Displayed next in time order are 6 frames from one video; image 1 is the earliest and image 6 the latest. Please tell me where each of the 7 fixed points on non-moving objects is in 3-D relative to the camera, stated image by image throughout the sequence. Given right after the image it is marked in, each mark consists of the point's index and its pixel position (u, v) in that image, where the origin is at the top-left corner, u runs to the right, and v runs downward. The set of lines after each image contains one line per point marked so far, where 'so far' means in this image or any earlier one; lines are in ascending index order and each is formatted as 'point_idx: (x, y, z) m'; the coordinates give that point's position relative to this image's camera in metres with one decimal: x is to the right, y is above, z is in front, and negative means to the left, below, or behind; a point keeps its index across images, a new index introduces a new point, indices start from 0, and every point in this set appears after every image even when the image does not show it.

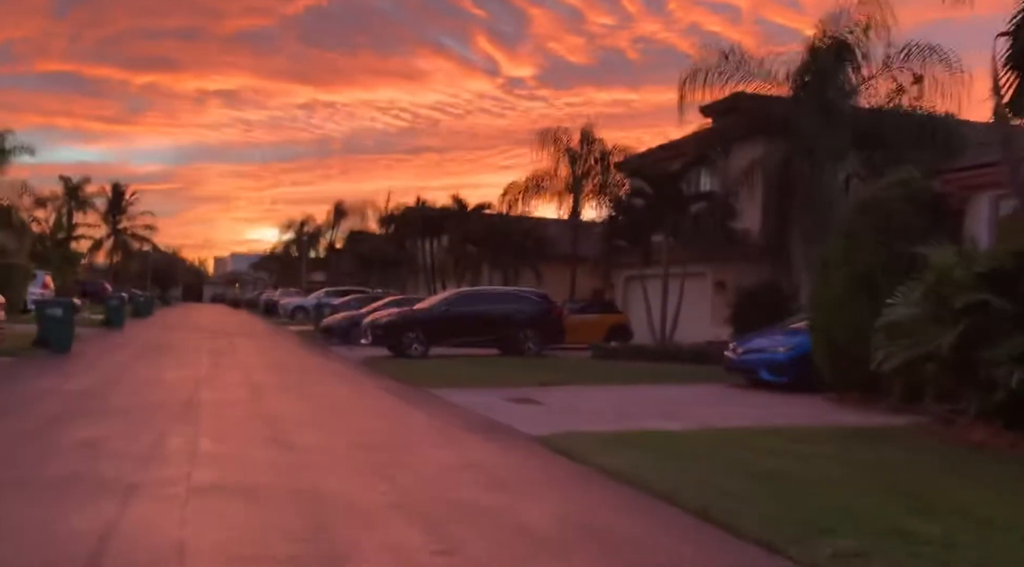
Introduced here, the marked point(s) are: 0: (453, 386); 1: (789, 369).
0: (-1.1, -1.9, +16.2) m
1: (+4.6, -1.4, +14.7) m
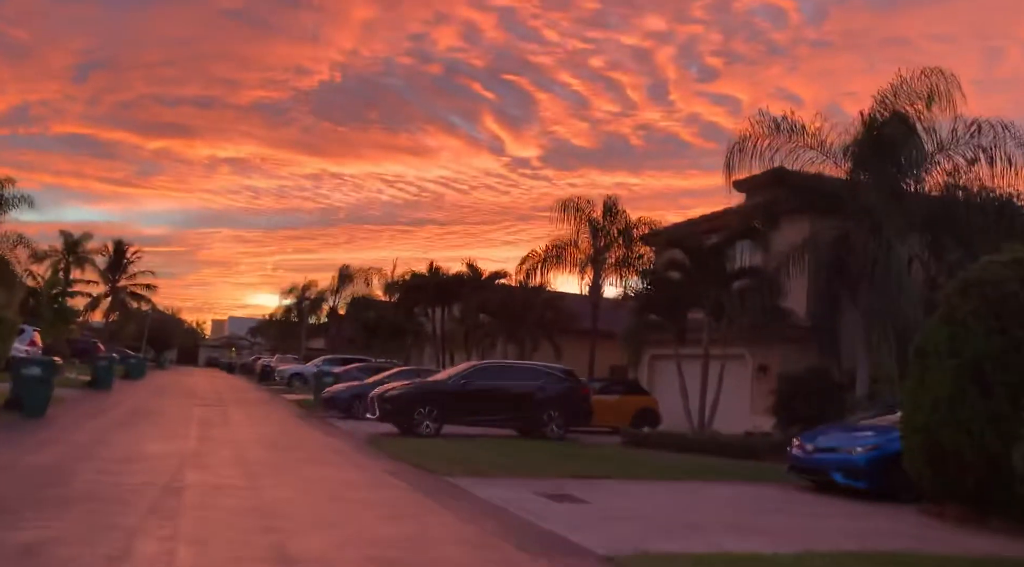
0: (-0.6, -3.1, +14.1) m
1: (+5.1, -2.7, +12.6) m
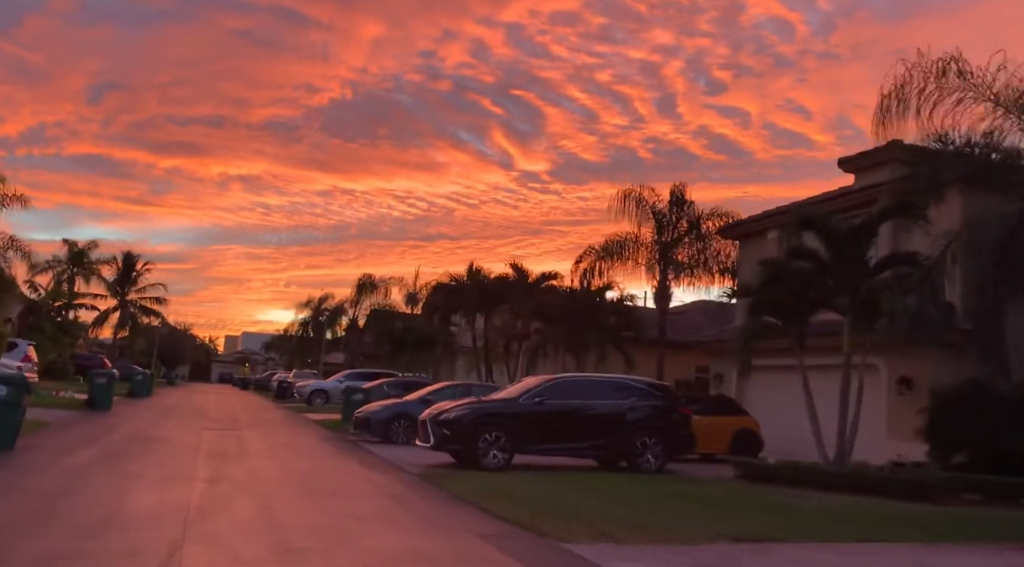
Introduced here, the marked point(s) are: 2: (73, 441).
0: (+0.9, -2.9, +10.0) m
1: (+6.7, -2.4, +8.5) m
2: (-9.5, -3.4, +18.9) m
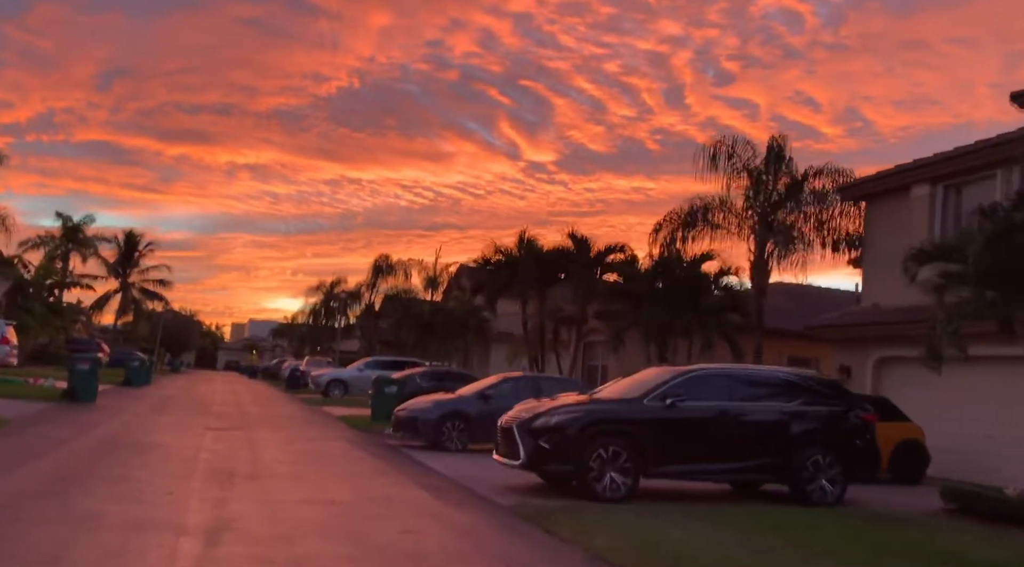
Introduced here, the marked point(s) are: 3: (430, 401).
0: (+2.5, -2.3, +5.3) m
1: (+8.2, -2.0, +3.8) m
2: (-7.8, -2.6, +14.3) m
3: (-1.7, -2.4, +17.8) m
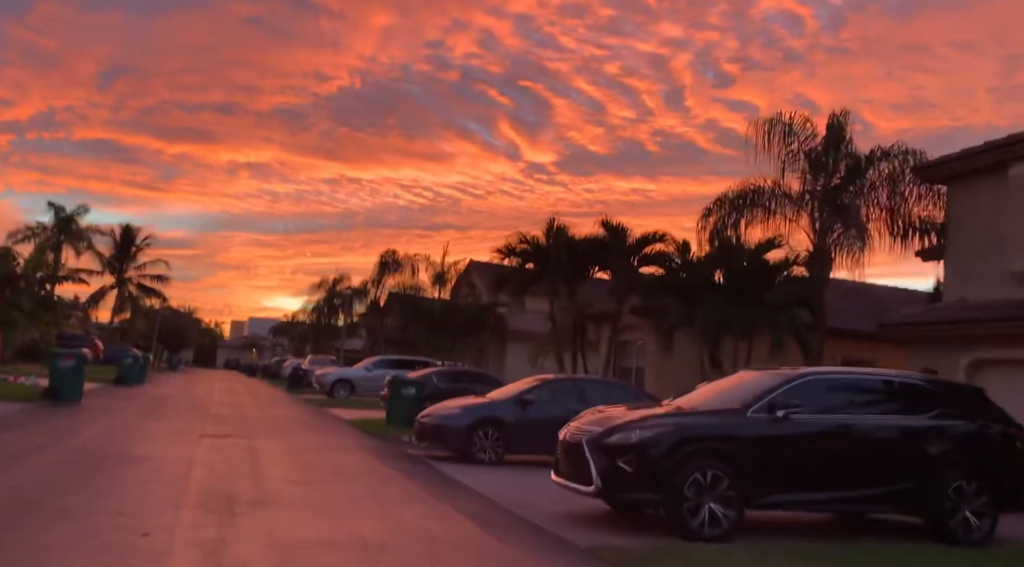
0: (+3.3, -2.1, +3.0) m
1: (+9.0, -1.8, +1.4) m
2: (-7.1, -2.4, +12.0) m
3: (-0.9, -2.2, +15.5) m
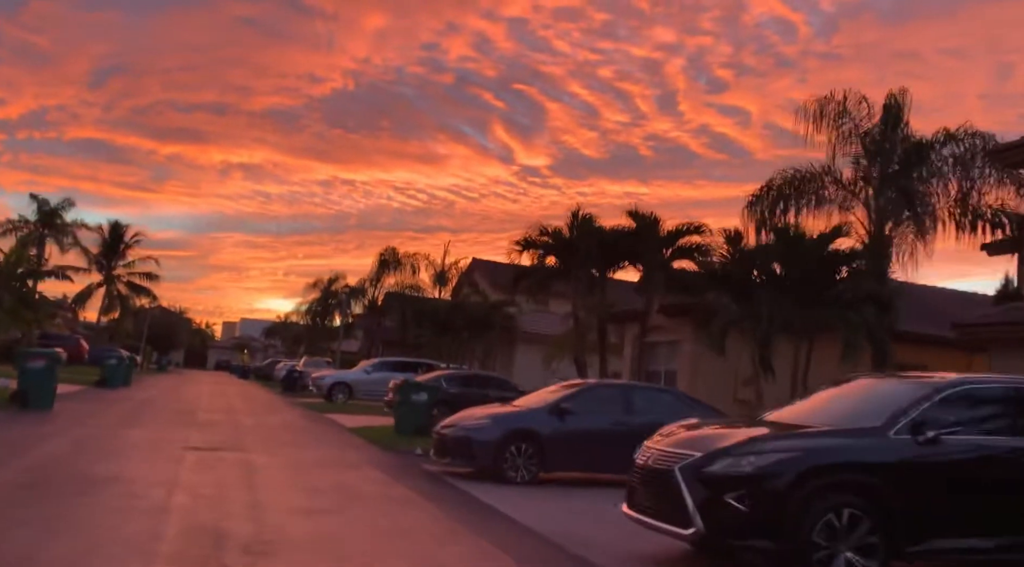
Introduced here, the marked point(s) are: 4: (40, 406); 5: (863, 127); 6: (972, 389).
0: (+3.9, -1.9, +1.0) m
1: (+9.6, -1.7, -0.6) m
2: (-6.5, -2.2, +9.8) m
3: (-0.4, -2.1, +13.4) m
4: (-10.3, -2.7, +19.2) m
5: (+7.6, +3.4, +18.7) m
6: (+4.0, -0.9, +7.6) m
